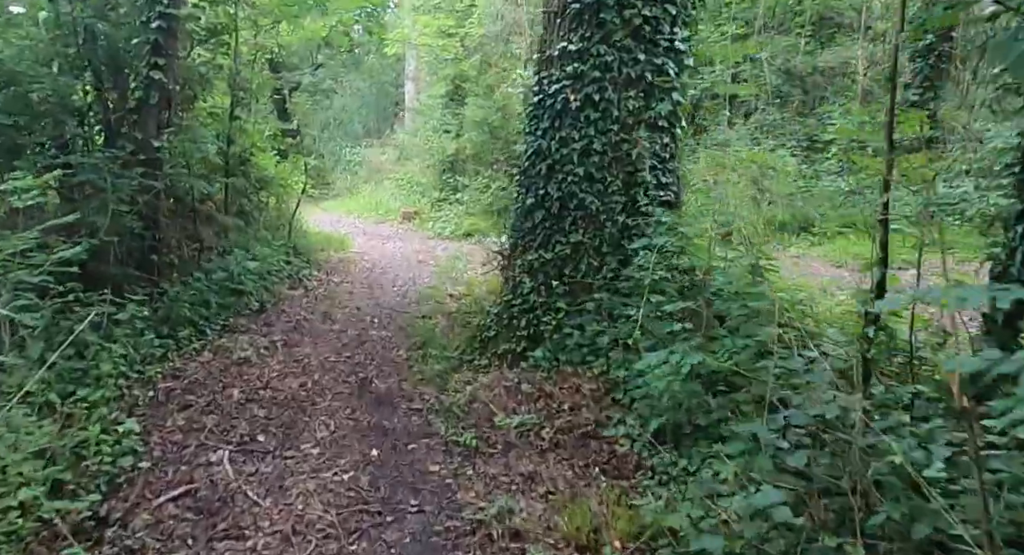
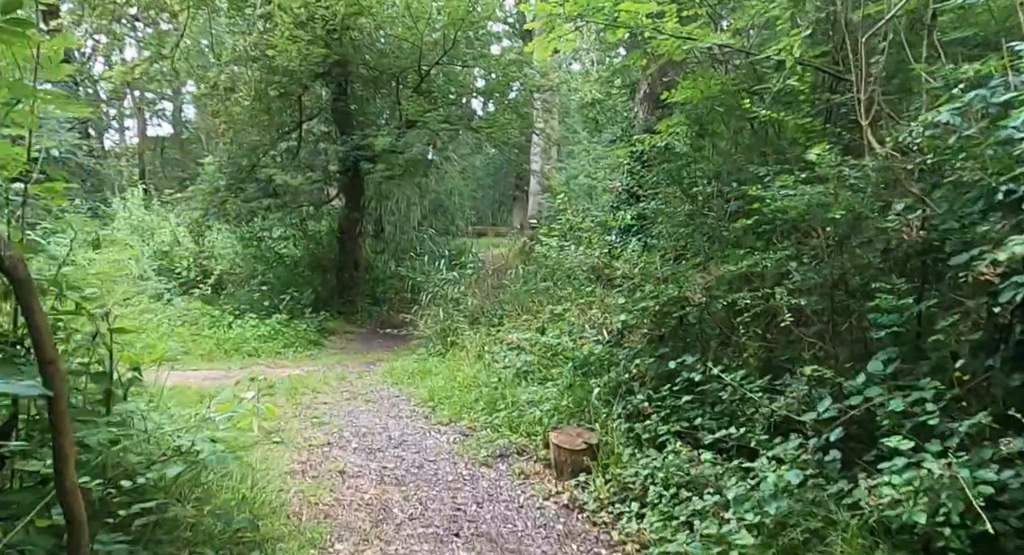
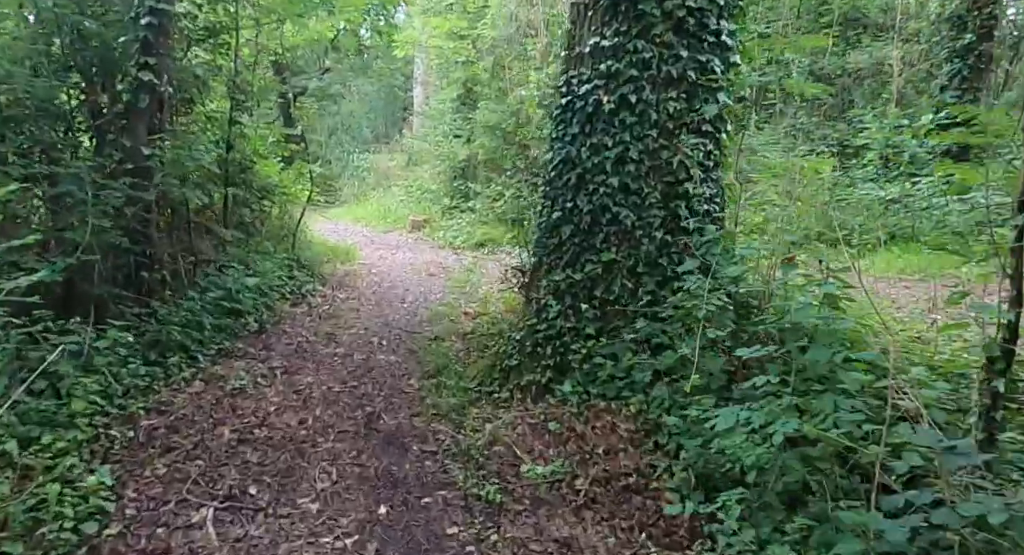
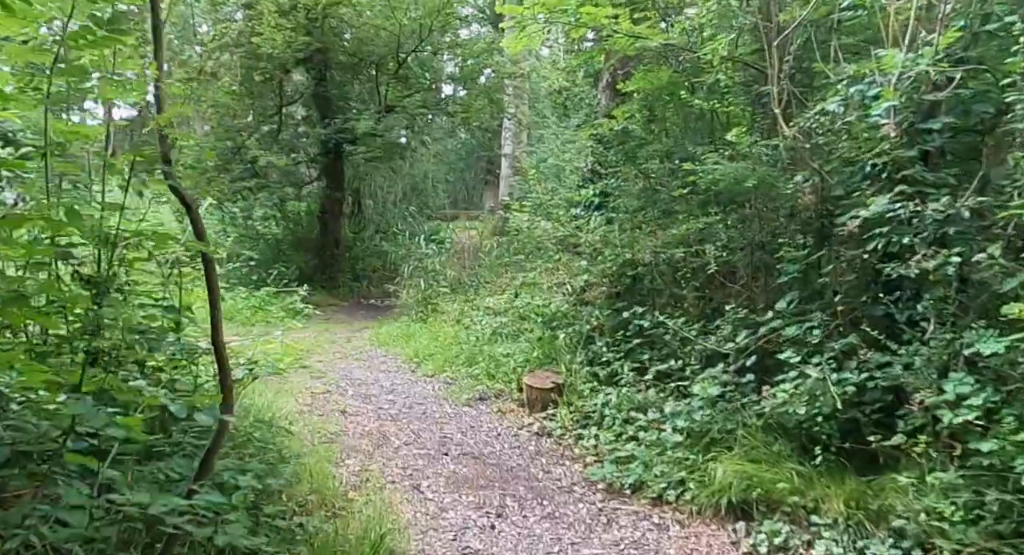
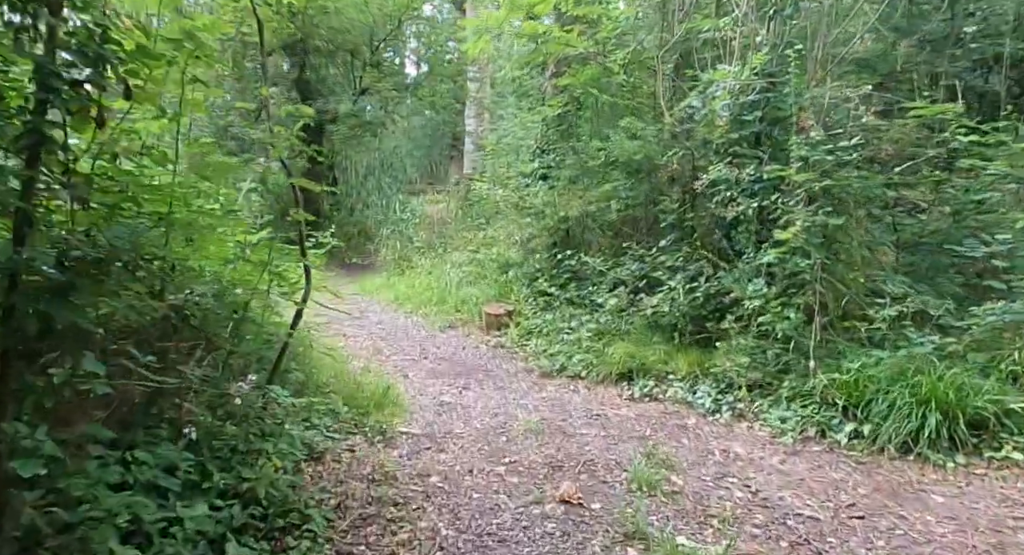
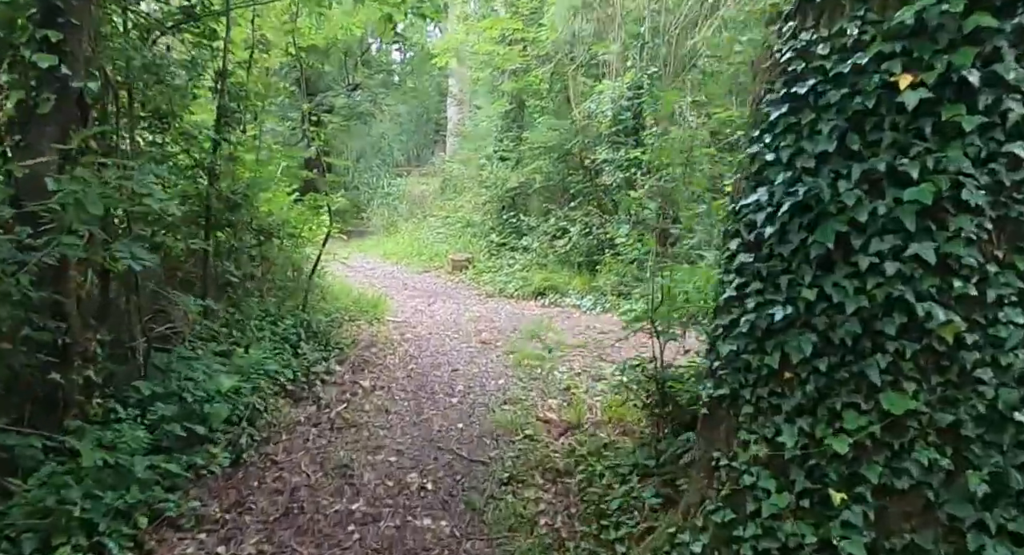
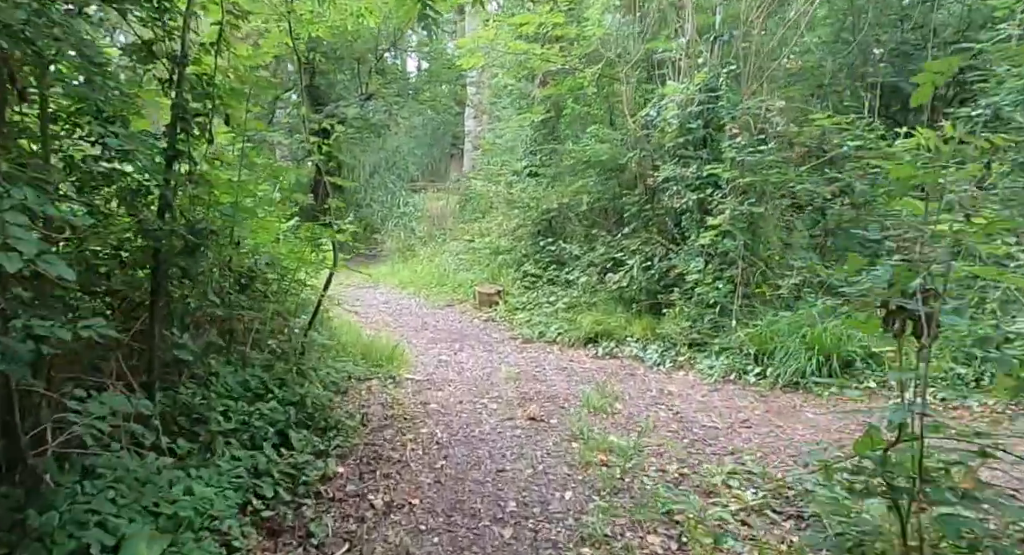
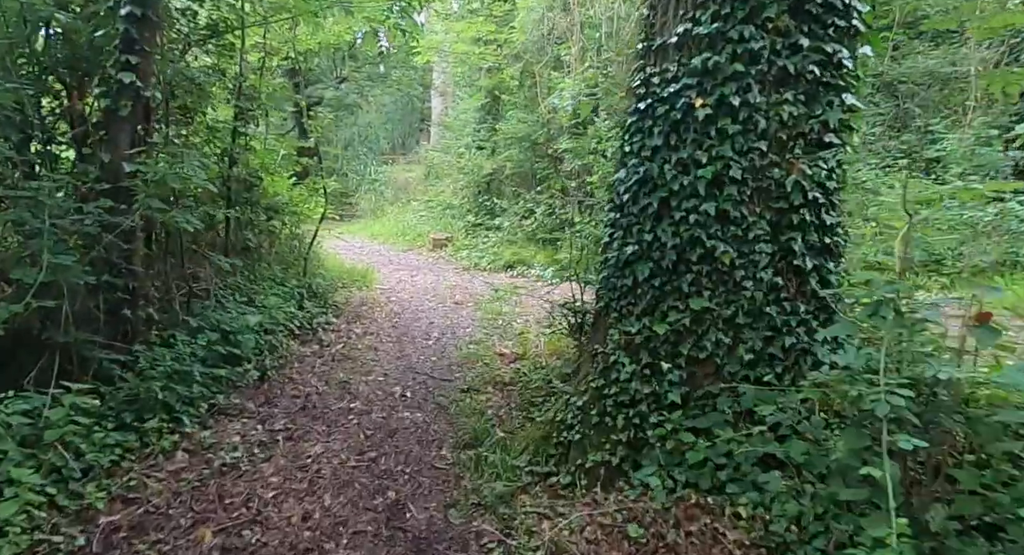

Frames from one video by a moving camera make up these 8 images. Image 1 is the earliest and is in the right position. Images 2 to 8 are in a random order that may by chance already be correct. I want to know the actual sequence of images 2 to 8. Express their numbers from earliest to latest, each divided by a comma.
3, 8, 6, 7, 5, 4, 2
